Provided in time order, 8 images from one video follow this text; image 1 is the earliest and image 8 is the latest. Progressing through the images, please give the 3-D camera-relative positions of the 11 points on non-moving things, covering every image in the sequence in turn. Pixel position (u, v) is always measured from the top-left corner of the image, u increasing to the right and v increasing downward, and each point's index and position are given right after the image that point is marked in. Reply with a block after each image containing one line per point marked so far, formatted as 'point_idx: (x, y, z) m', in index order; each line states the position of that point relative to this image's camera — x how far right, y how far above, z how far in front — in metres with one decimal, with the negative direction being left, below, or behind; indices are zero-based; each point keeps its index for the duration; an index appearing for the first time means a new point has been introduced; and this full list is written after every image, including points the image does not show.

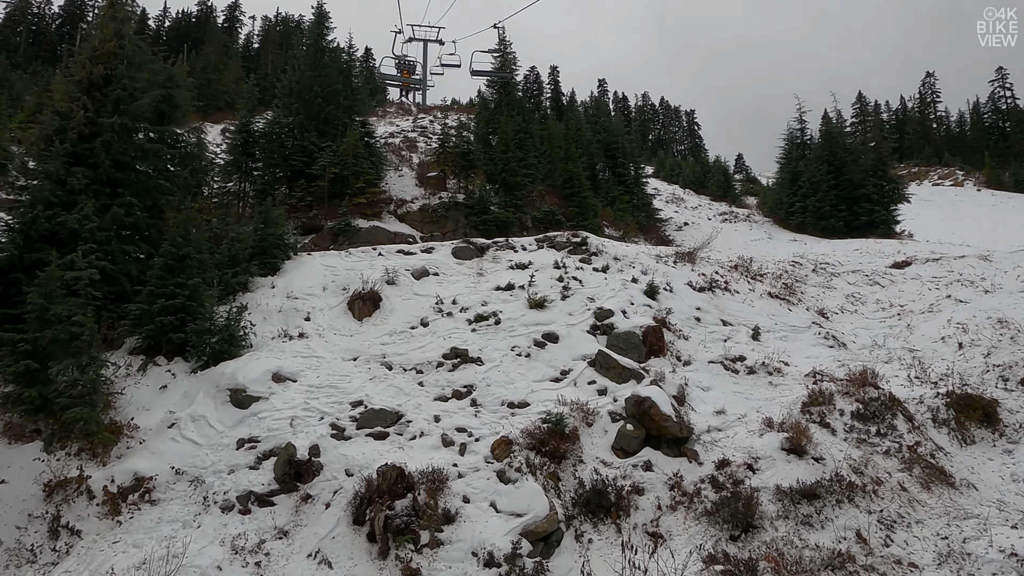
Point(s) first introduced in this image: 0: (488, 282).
0: (-0.4, +0.1, +11.5) m
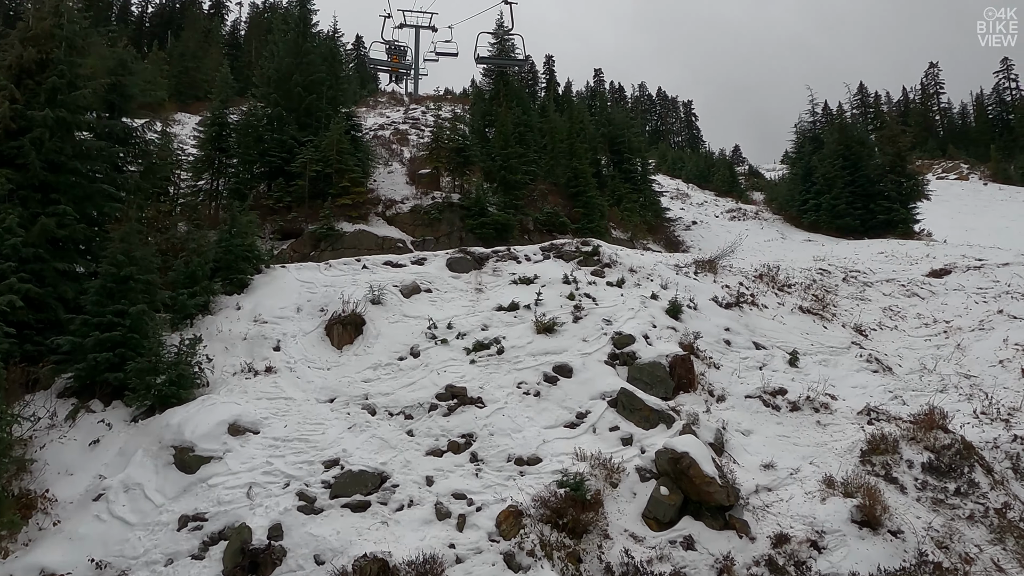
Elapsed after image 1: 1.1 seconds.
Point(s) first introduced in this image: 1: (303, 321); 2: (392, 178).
0: (-0.4, -0.2, +10.0) m
1: (-2.9, -0.5, +9.1) m
2: (-3.1, +2.9, +17.5) m
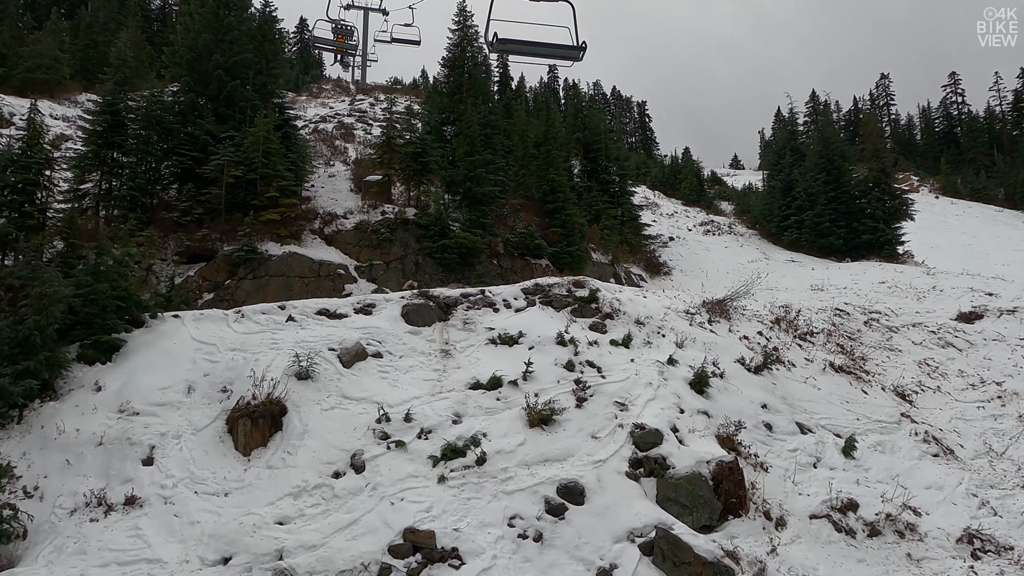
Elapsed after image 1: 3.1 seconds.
0: (-0.6, -0.9, +7.4) m
1: (-3.0, -1.2, +6.3) m
2: (-3.9, +2.3, +14.6) m
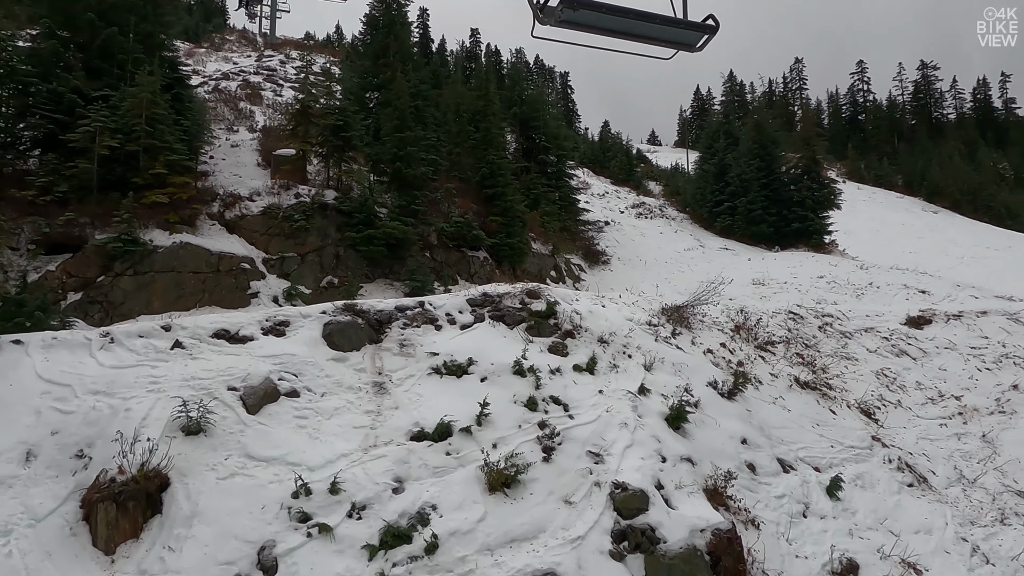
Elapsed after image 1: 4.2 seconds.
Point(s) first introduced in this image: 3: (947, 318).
0: (-1.0, -1.1, +6.0) m
1: (-3.3, -1.4, +4.6) m
2: (-5.2, +2.5, +12.5) m
3: (+8.1, -0.6, +12.4) m
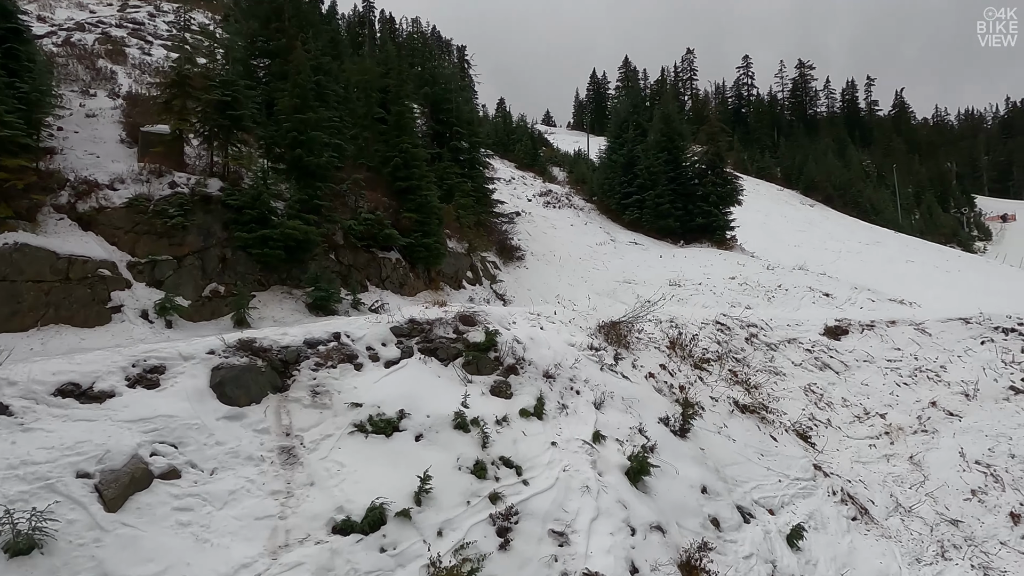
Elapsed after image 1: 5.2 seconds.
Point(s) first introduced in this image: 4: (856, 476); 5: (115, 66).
0: (-1.4, -1.5, +4.7) m
1: (-3.4, -1.7, +3.0) m
2: (-6.5, +2.5, +10.3) m
3: (+6.6, -0.8, +12.5) m
4: (+4.5, -2.5, +8.7) m
5: (-8.8, +4.9, +14.7) m
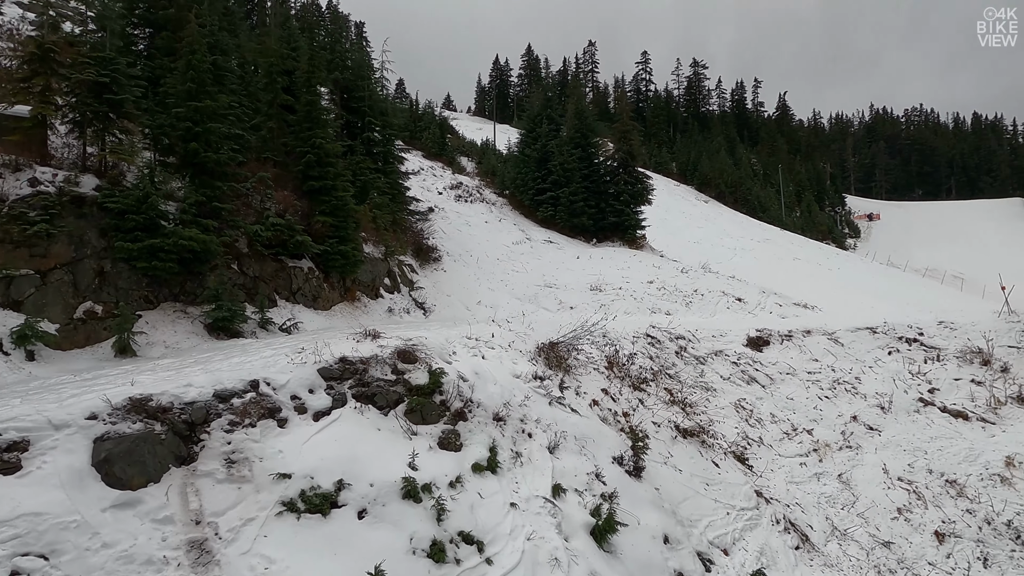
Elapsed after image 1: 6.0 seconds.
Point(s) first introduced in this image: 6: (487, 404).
0: (-1.6, -1.8, +3.7) m
1: (-3.3, -2.1, +1.7) m
2: (-7.4, +2.3, +8.4) m
3: (+5.1, -1.0, +12.7) m
4: (+3.7, -2.7, +8.6) m
5: (-10.3, +4.9, +12.3) m
6: (-0.2, -1.1, +6.2) m
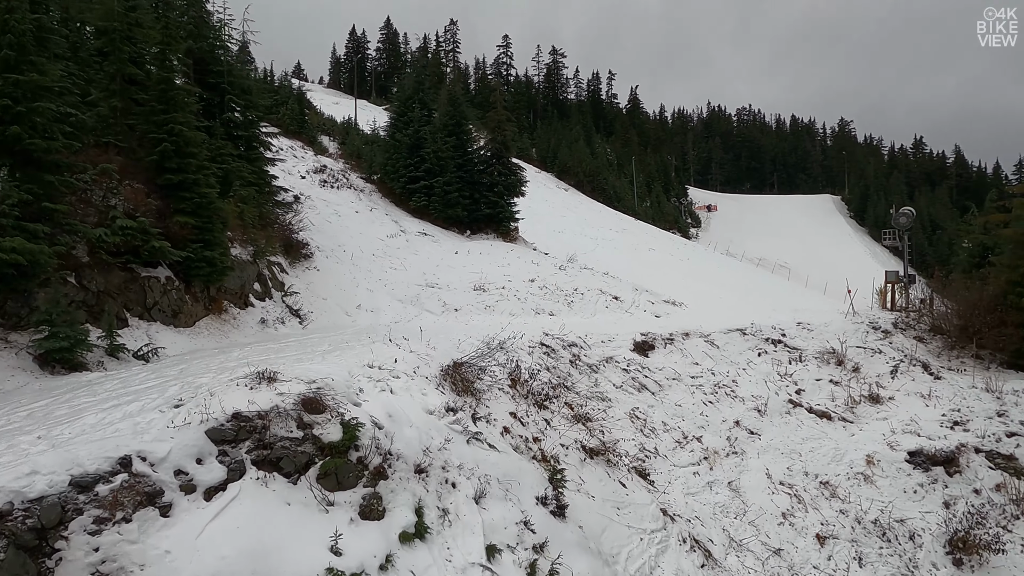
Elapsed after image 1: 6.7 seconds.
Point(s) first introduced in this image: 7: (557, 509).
0: (-1.6, -2.2, +2.8) m
1: (-2.9, -2.5, +0.5) m
2: (-8.4, +2.1, +6.0) m
3: (+3.0, -1.1, +13.0) m
4: (+2.4, -3.0, +8.7) m
5: (-12.0, +4.8, +9.0) m
6: (-0.9, -1.4, +5.5) m
7: (+0.4, -2.1, +6.5) m
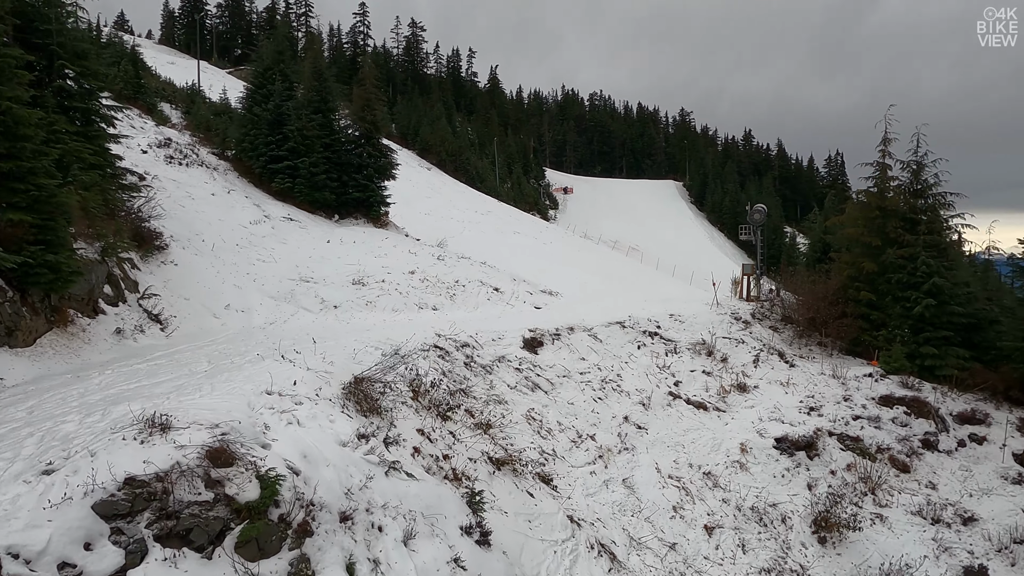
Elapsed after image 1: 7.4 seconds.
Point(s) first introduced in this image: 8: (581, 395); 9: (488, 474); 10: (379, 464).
0: (-1.5, -2.5, +2.2) m
1: (-2.2, -2.9, -0.4) m
2: (-8.8, +1.9, +3.6) m
3: (+0.7, -1.0, +13.1) m
4: (+1.1, -3.0, +8.9) m
5: (-13.0, +4.6, +5.8) m
6: (-1.4, -1.6, +4.9) m
7: (-0.3, -2.3, +6.2) m
8: (+1.2, -1.9, +11.5) m
9: (-0.3, -2.2, +7.9) m
10: (-1.2, -1.6, +5.9) m
